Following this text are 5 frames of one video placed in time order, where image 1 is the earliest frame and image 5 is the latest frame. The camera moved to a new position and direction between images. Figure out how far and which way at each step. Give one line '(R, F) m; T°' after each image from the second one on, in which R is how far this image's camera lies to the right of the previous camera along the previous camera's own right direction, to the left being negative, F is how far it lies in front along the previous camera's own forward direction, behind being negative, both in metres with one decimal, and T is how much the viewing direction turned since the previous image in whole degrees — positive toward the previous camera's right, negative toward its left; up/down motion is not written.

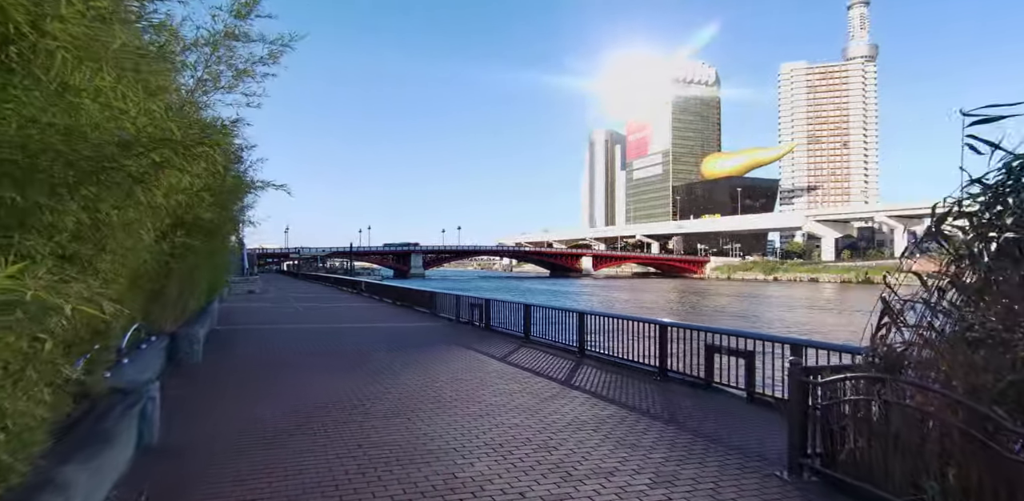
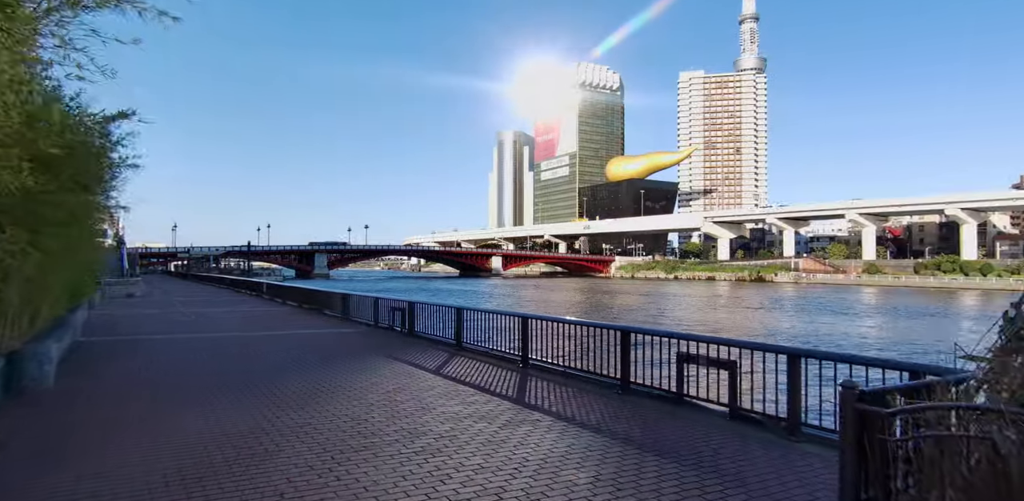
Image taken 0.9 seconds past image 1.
(-0.3, +0.8) m; +9°
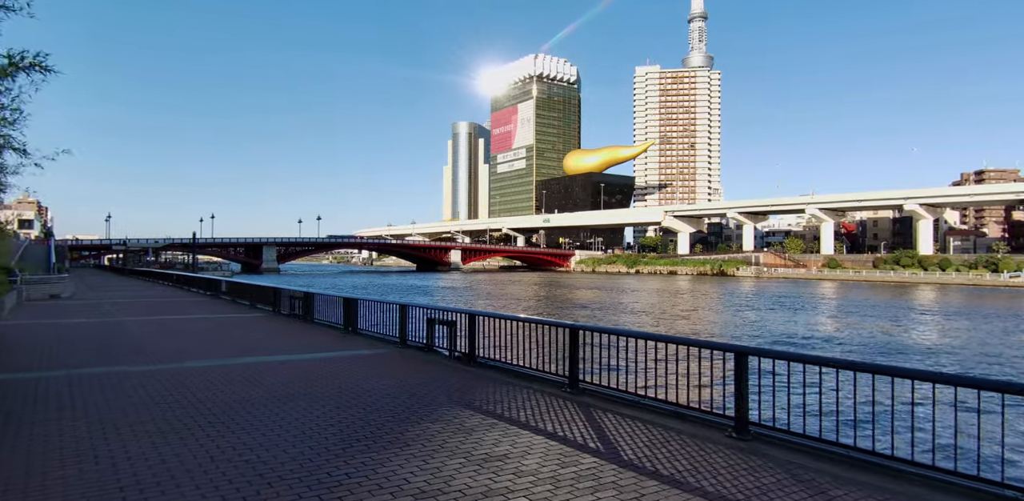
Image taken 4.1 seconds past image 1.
(-1.6, +2.6) m; +5°
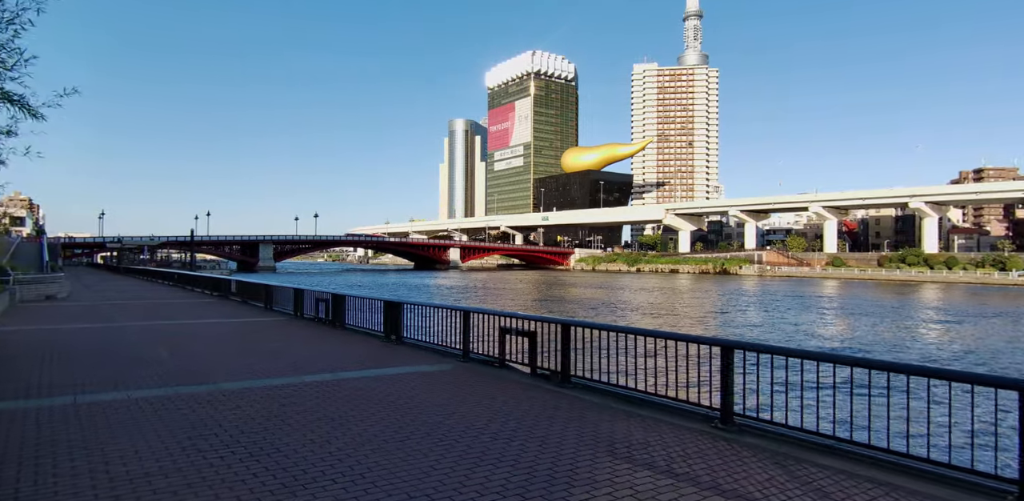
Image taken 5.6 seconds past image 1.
(-0.9, +1.0) m; +1°
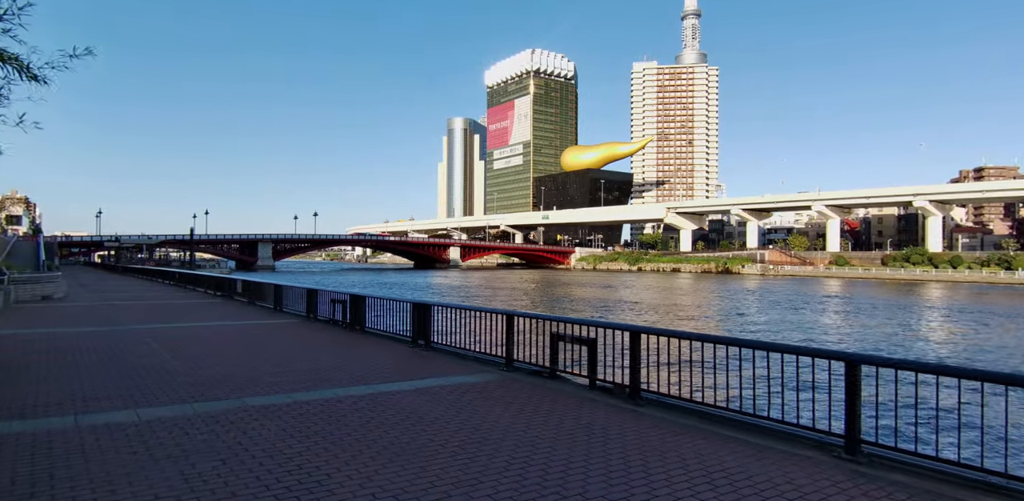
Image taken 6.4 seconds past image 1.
(-0.5, +0.6) m; 0°
